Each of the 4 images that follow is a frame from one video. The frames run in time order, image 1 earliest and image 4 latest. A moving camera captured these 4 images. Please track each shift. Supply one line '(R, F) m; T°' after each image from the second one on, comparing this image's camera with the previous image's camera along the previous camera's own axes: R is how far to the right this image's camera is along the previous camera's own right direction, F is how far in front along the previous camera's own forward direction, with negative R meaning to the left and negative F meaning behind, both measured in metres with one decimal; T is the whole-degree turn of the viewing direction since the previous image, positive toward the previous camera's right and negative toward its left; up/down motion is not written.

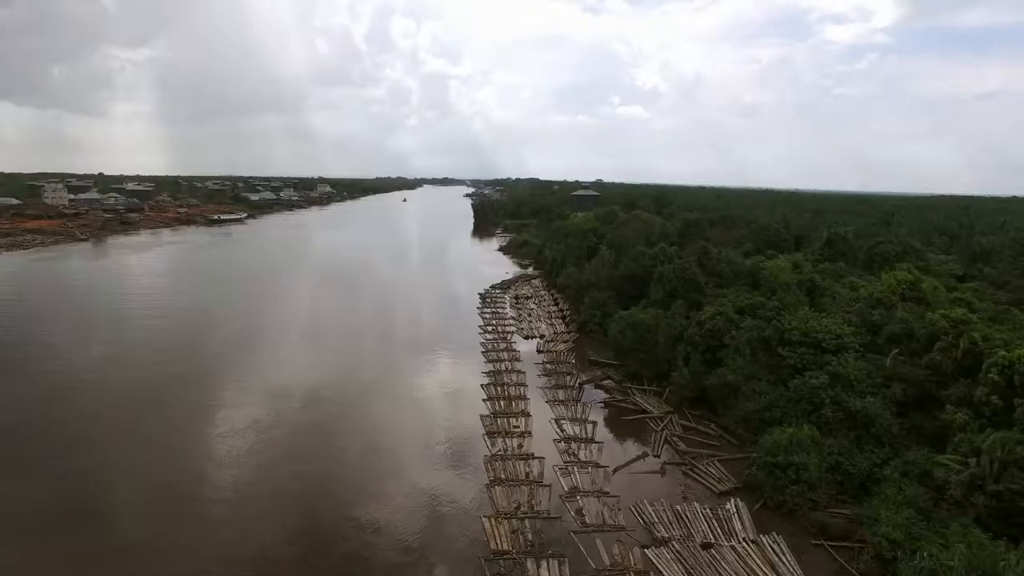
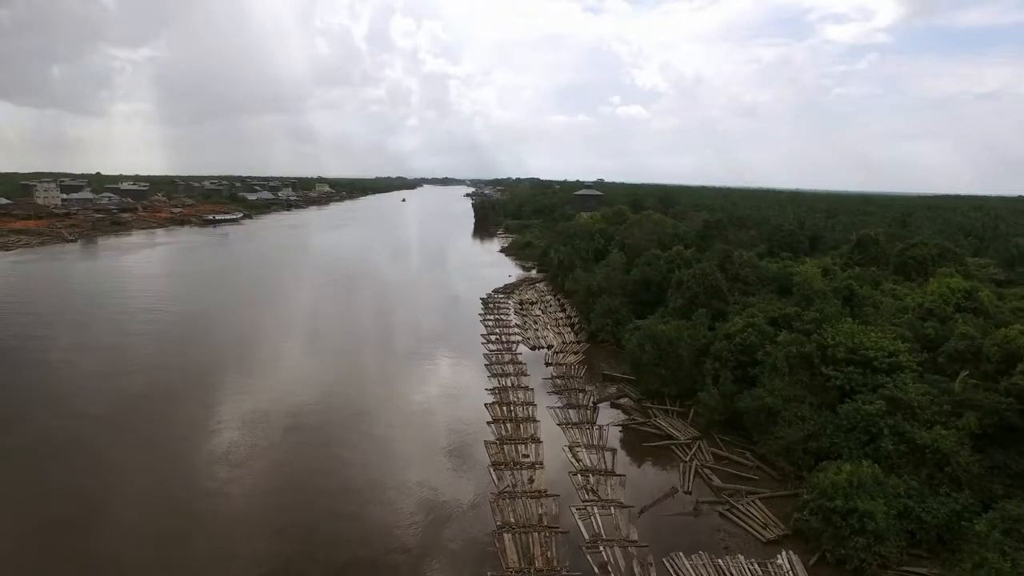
(-0.1, +0.7) m; 0°
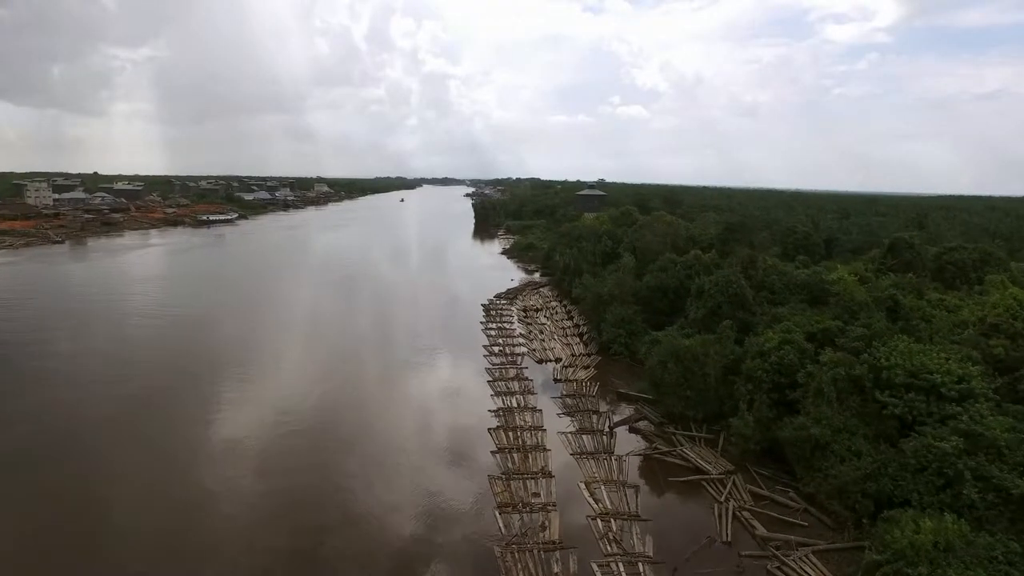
(-0.1, +0.8) m; 0°
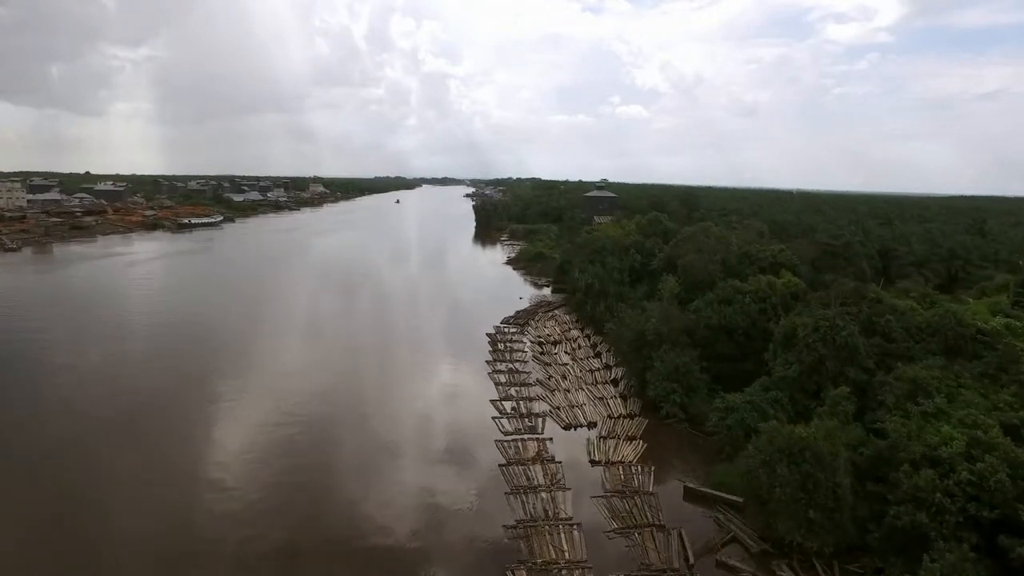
(-0.2, +2.2) m; 0°
